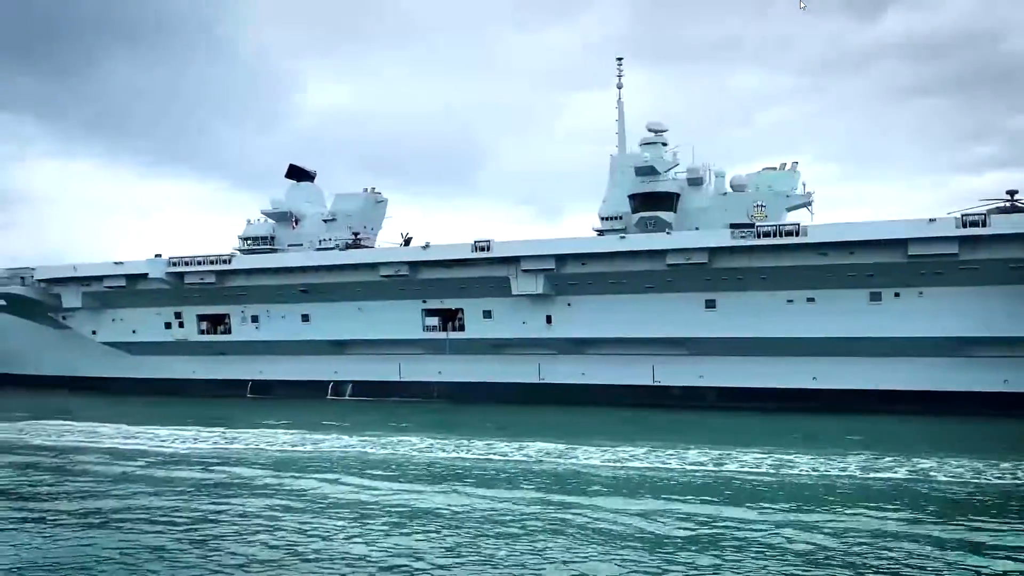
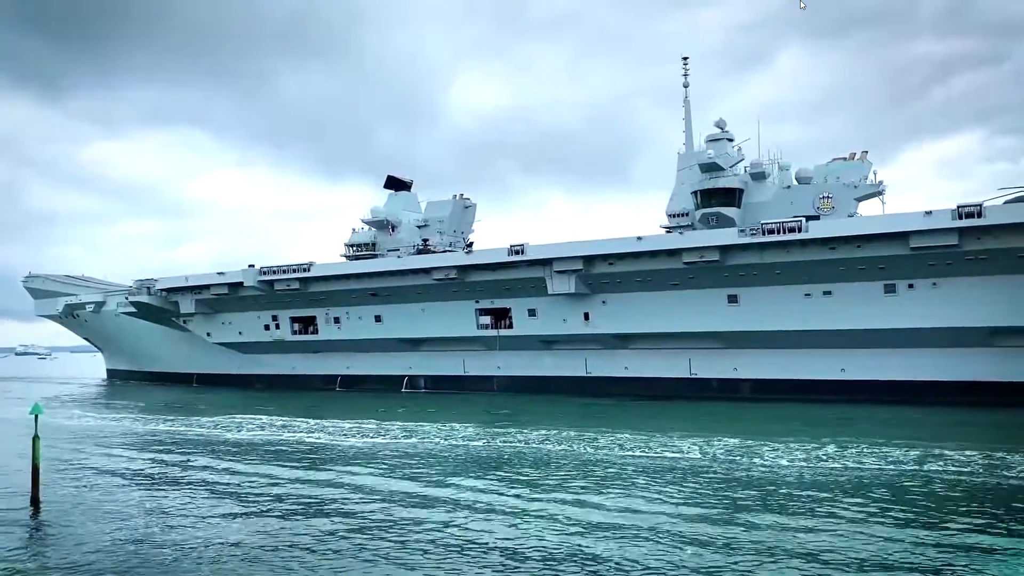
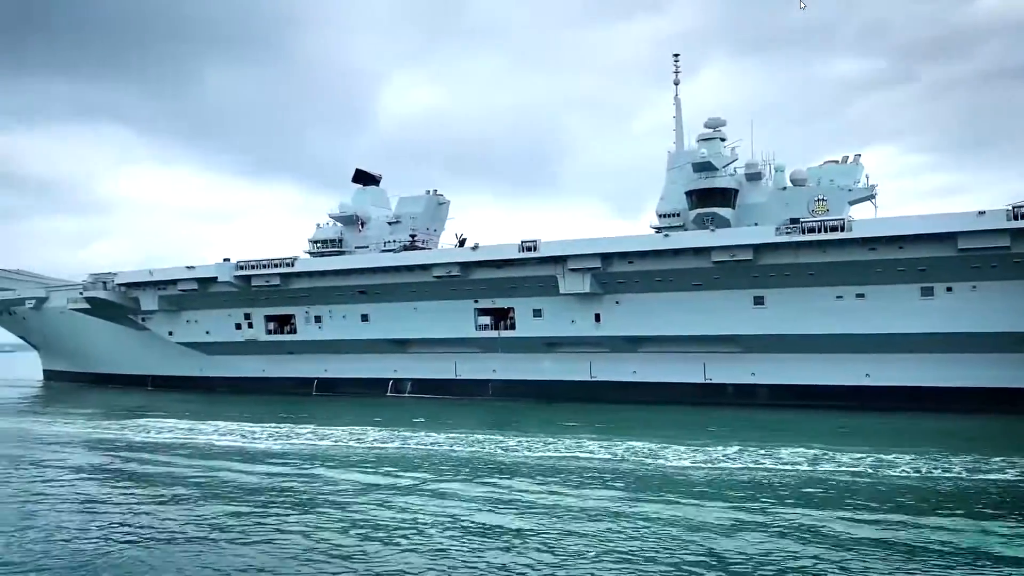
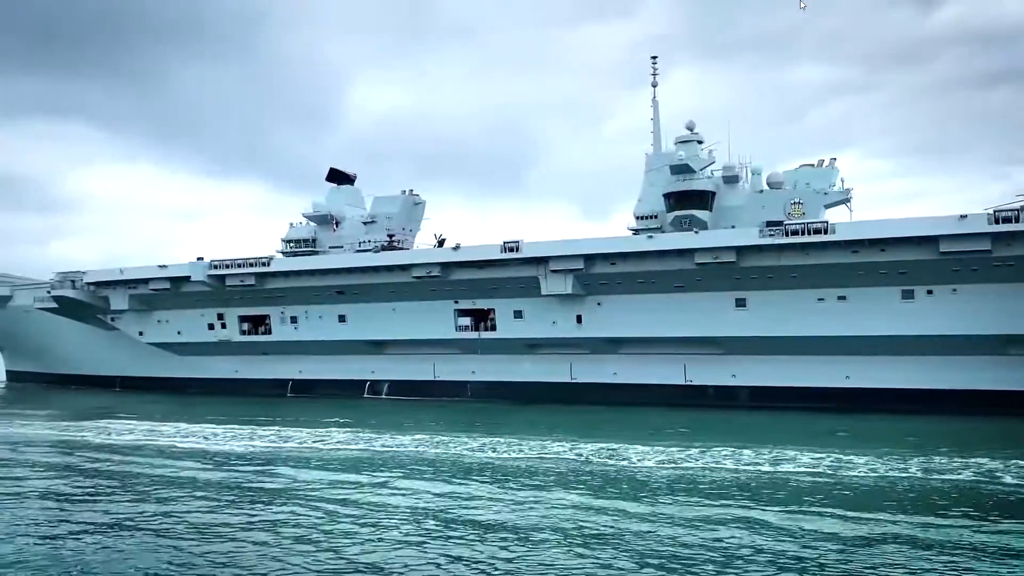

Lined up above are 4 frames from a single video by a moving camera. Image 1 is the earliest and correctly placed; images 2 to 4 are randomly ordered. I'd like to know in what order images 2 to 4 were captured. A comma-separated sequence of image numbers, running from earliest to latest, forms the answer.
4, 3, 2
